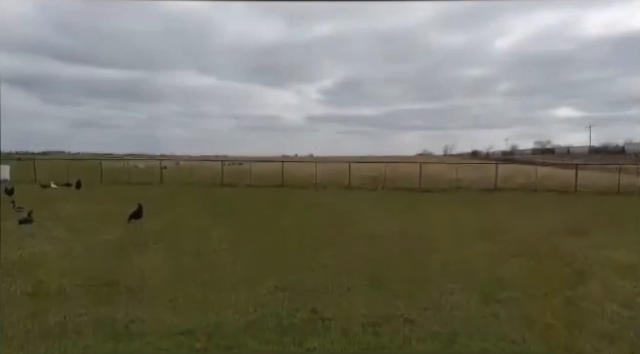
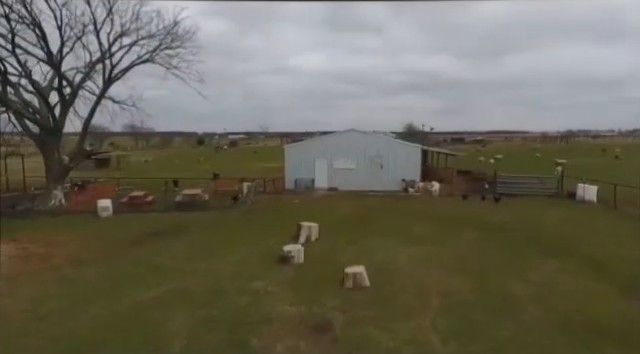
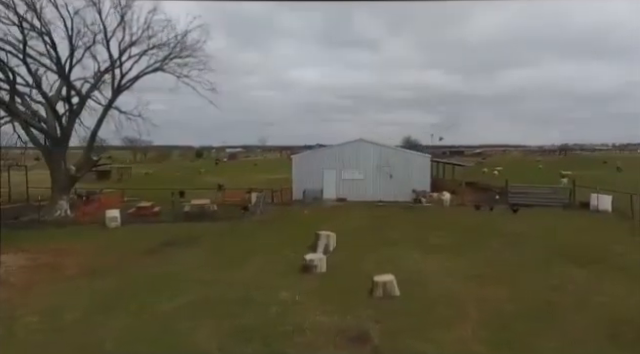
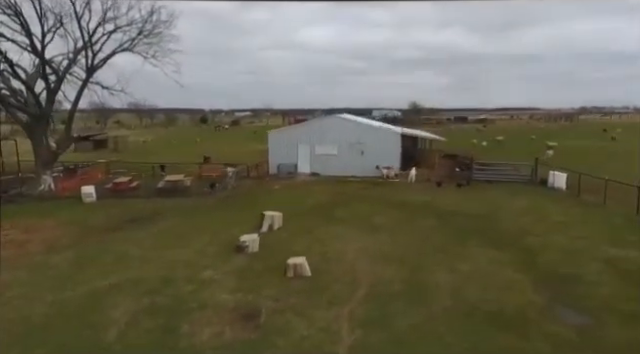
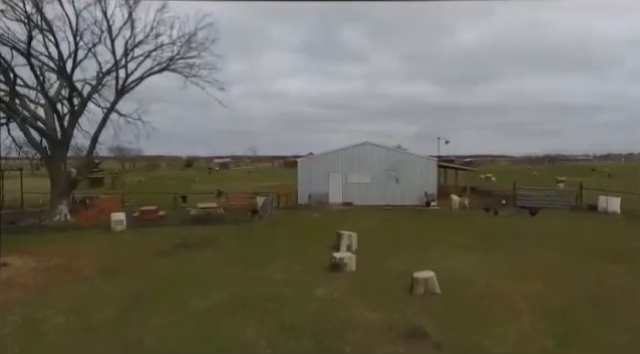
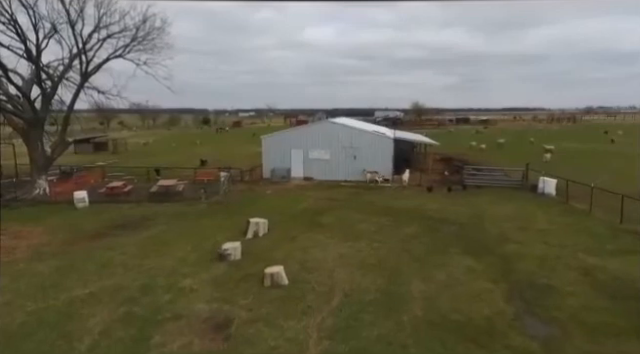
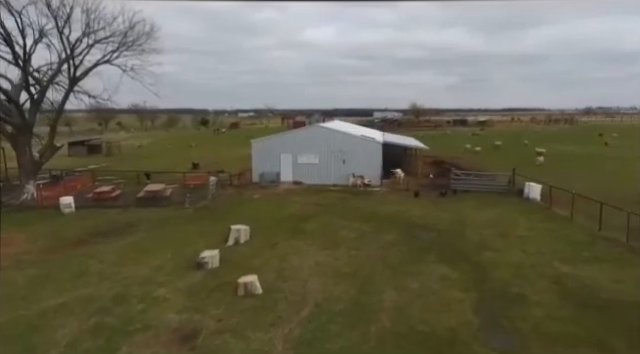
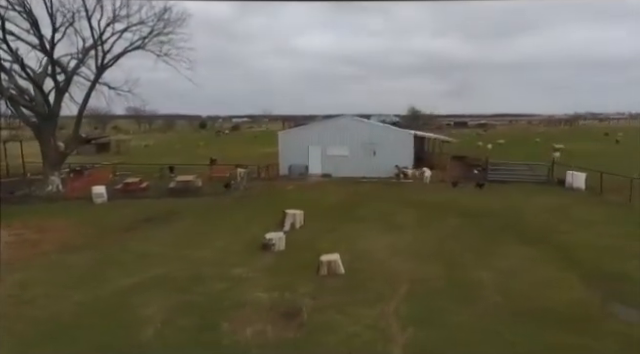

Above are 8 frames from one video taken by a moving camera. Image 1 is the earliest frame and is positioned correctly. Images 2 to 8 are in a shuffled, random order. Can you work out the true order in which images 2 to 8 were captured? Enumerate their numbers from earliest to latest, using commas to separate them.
5, 3, 2, 8, 4, 6, 7
